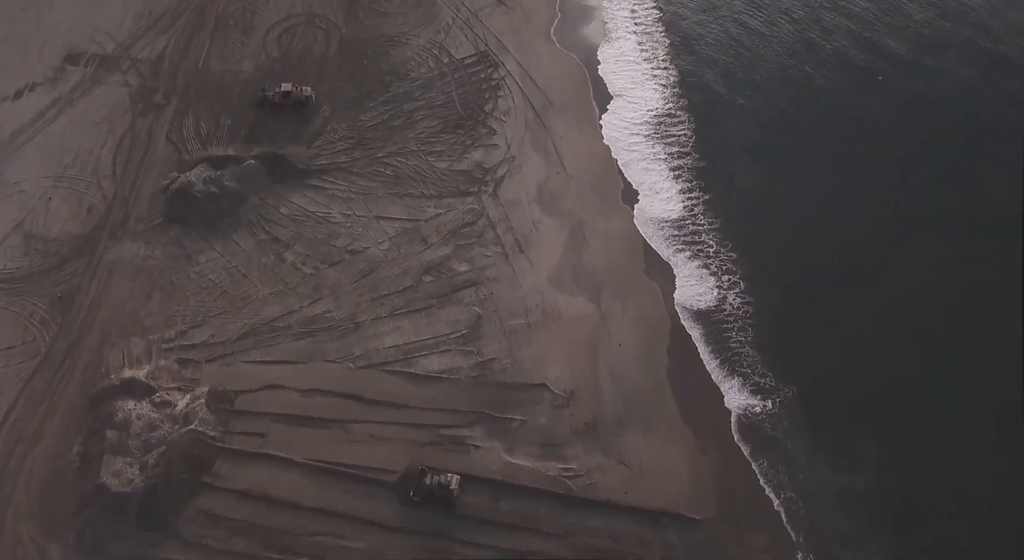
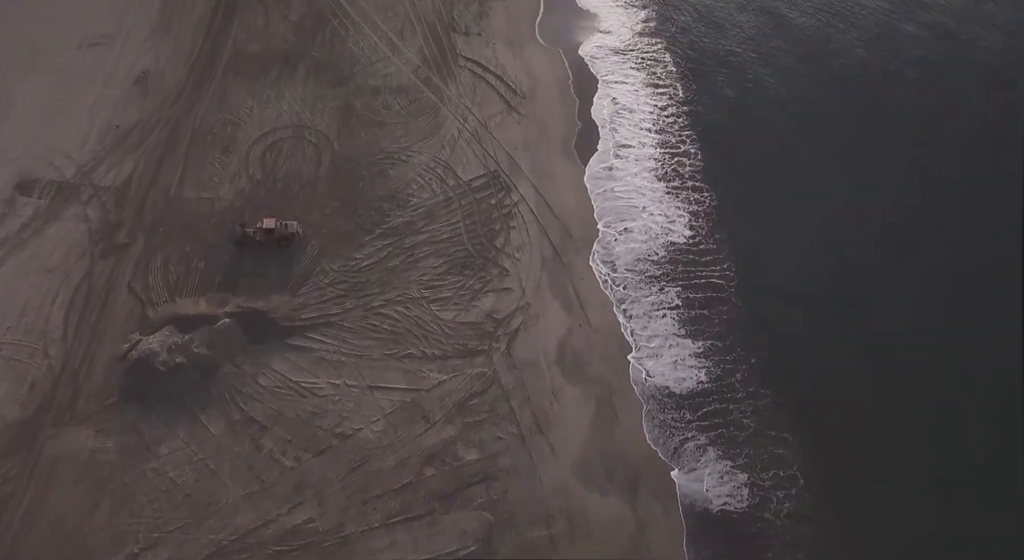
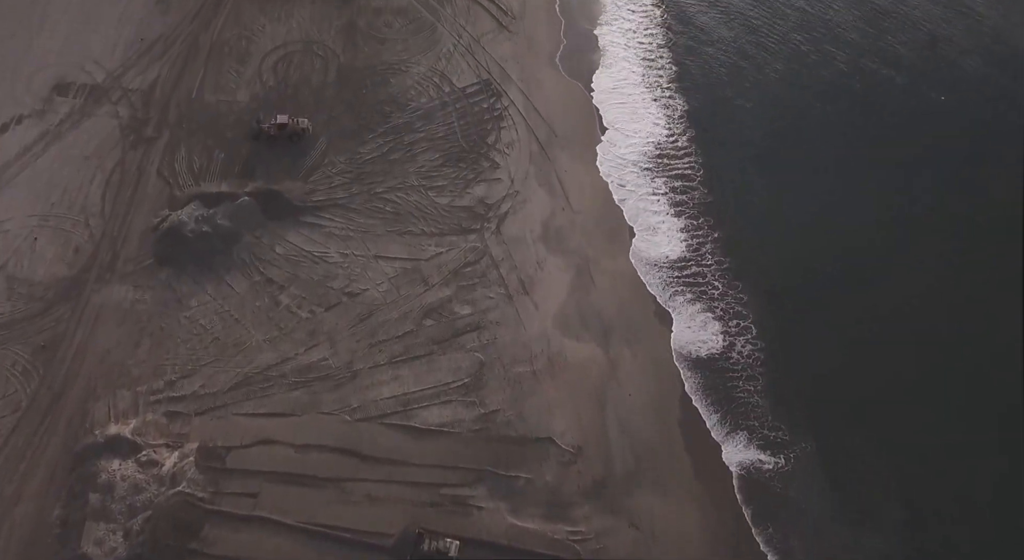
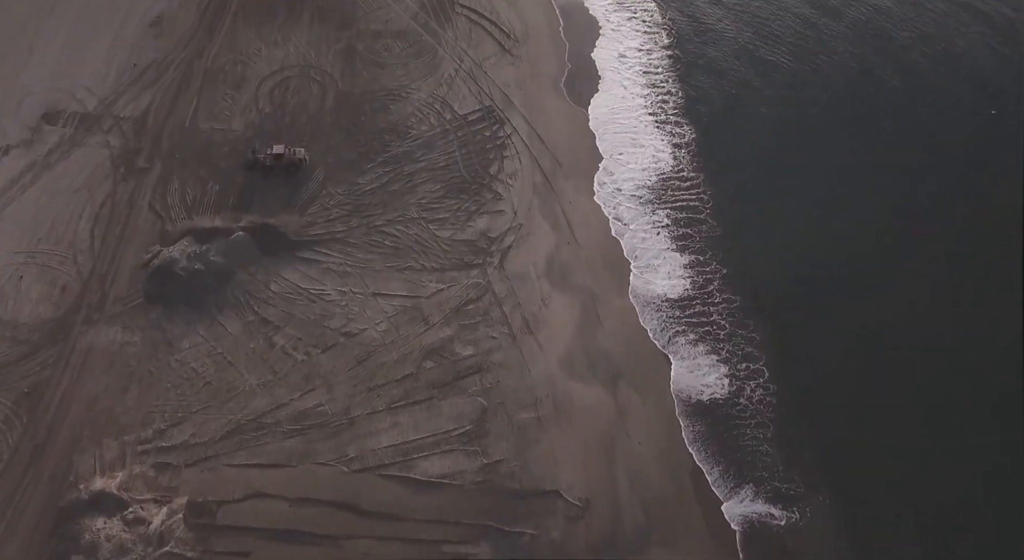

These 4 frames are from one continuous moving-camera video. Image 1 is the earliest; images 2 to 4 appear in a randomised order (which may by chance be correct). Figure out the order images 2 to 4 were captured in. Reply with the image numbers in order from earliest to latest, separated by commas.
3, 4, 2
